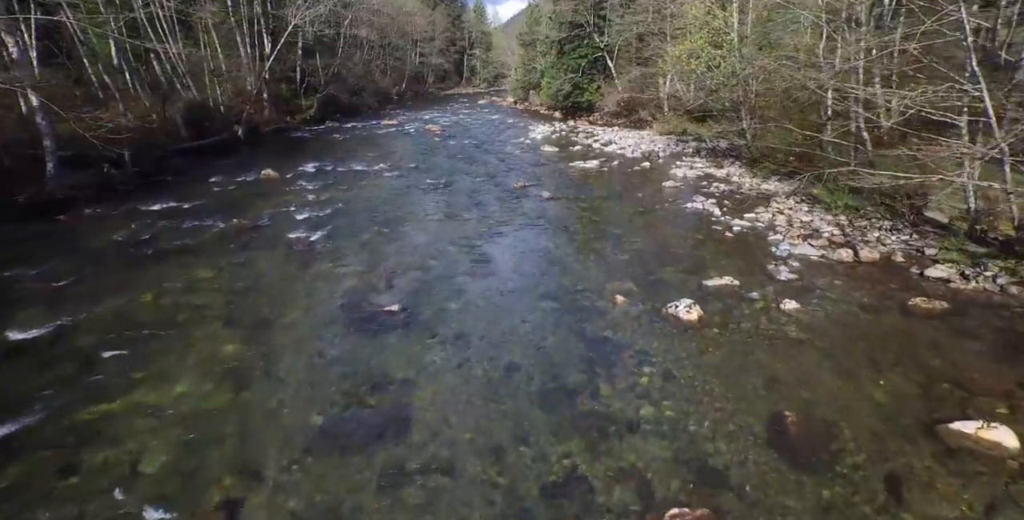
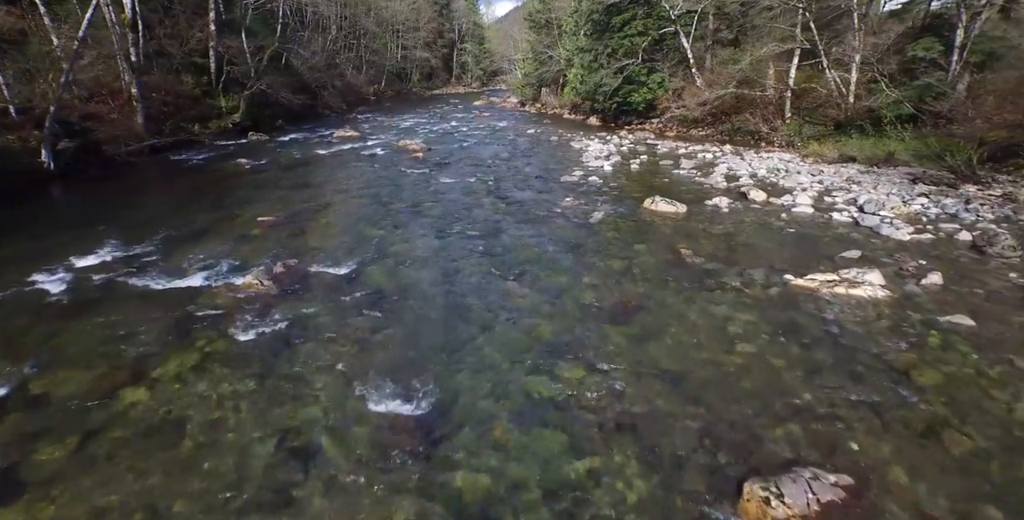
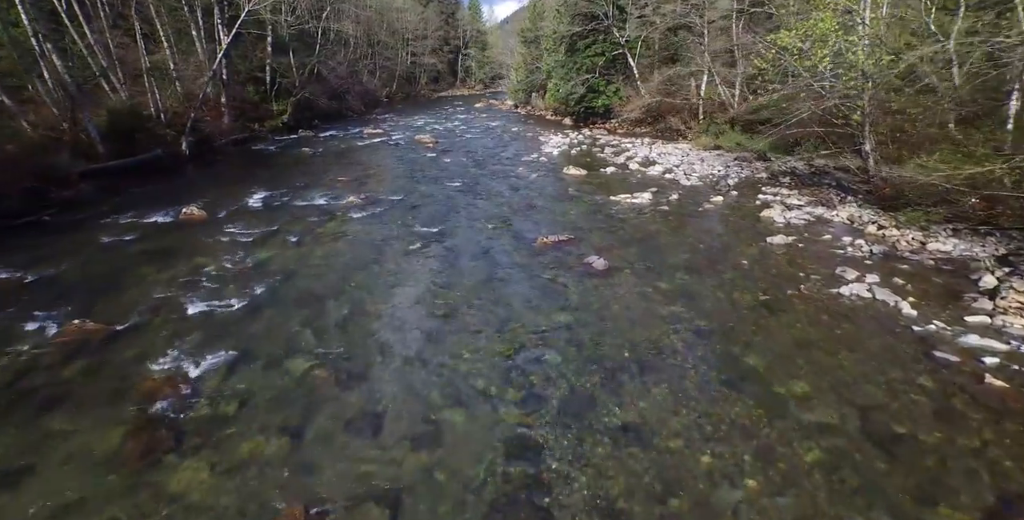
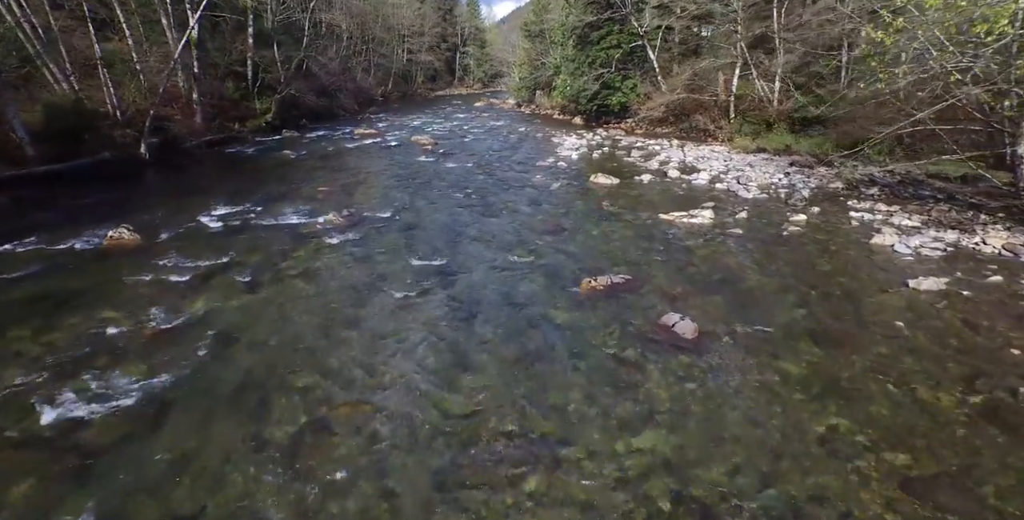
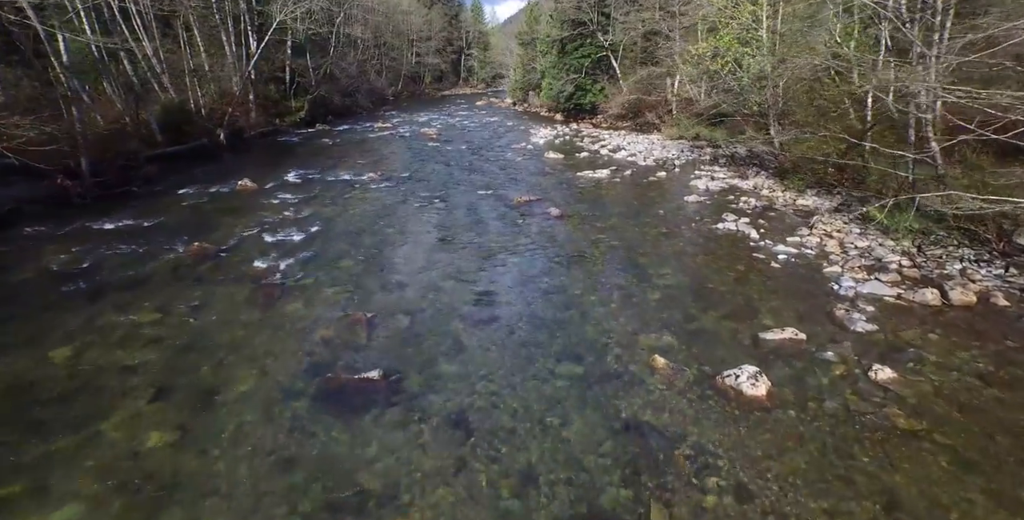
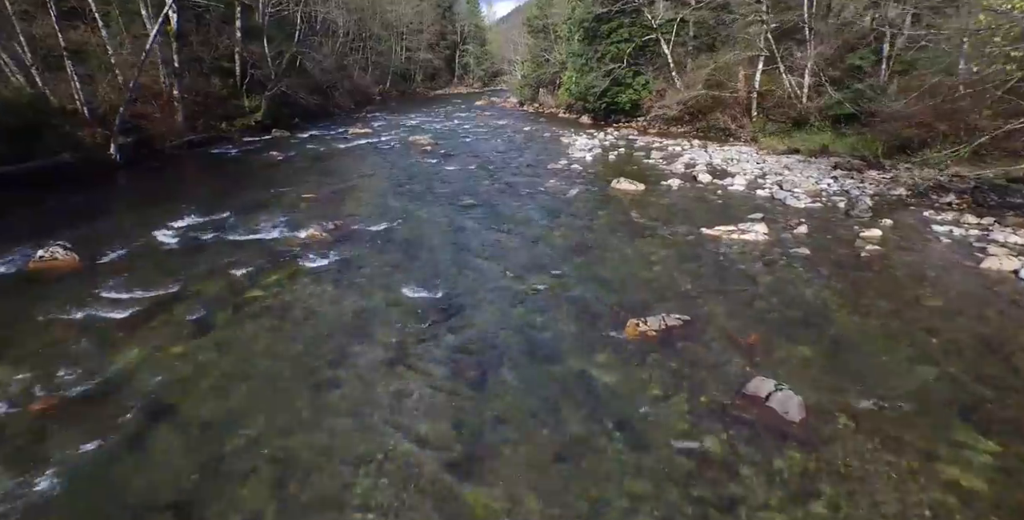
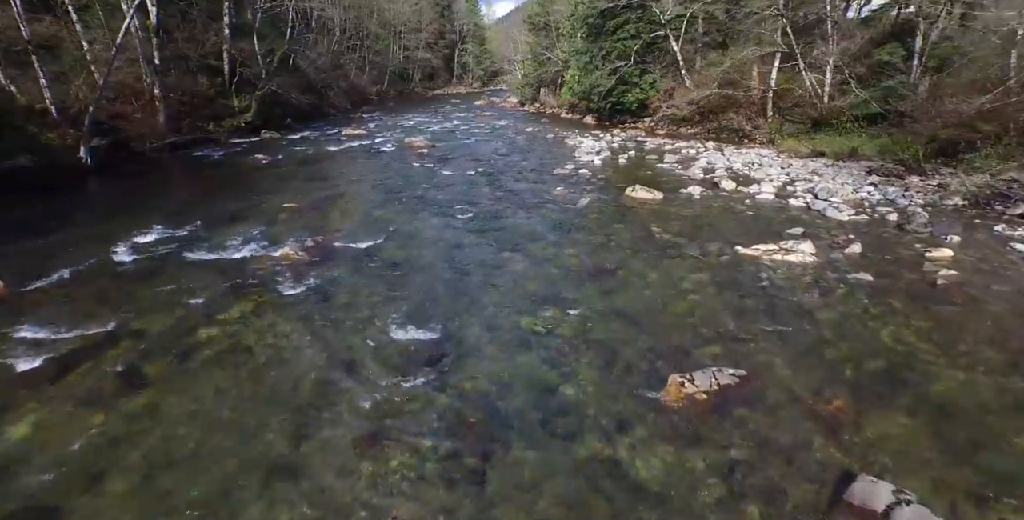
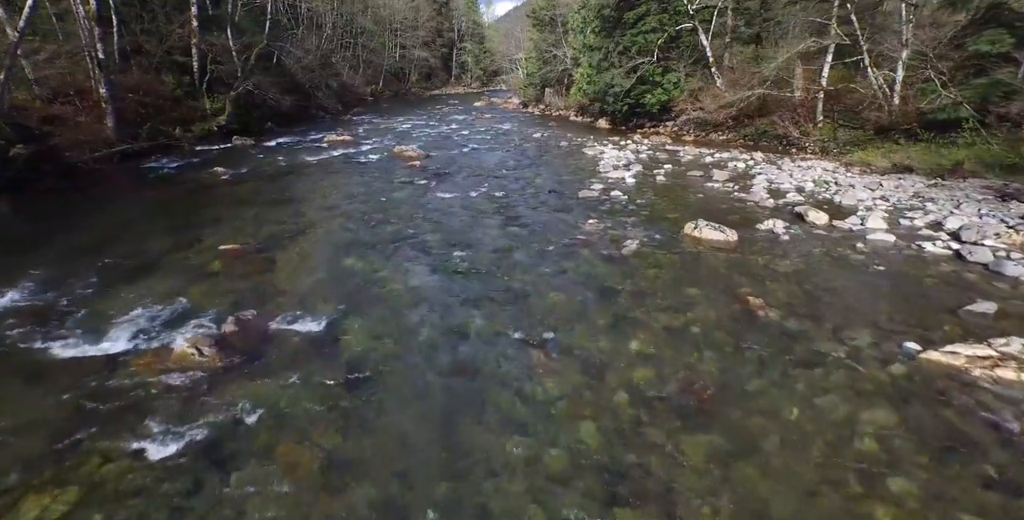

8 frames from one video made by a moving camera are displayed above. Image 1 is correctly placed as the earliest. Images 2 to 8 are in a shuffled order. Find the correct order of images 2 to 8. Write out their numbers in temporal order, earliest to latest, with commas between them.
5, 3, 4, 6, 7, 2, 8
